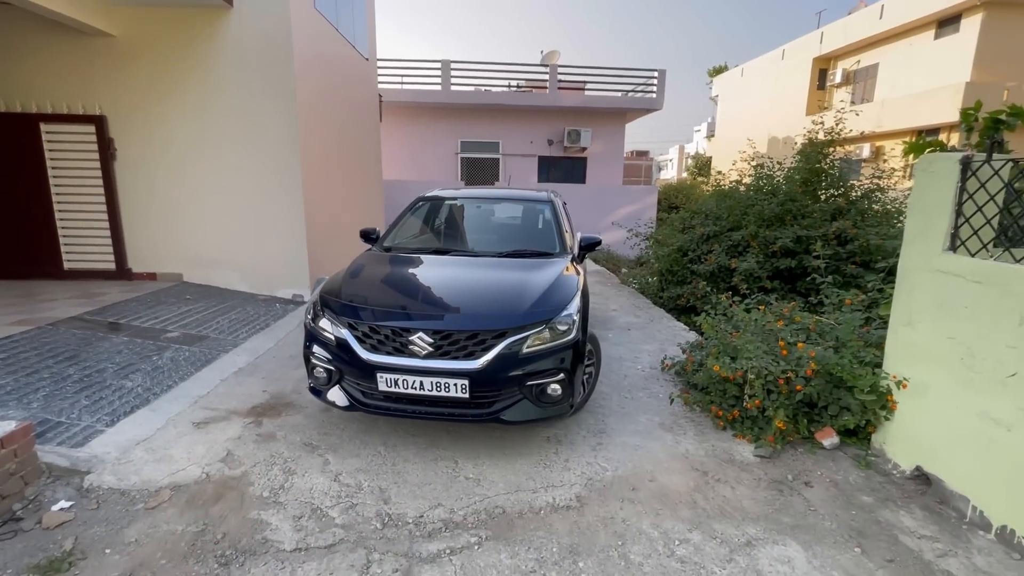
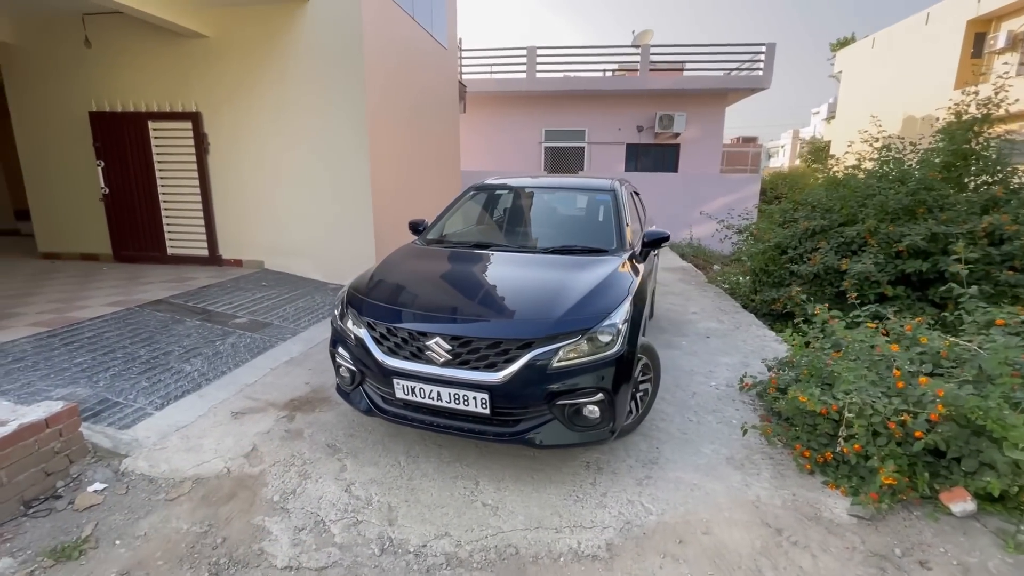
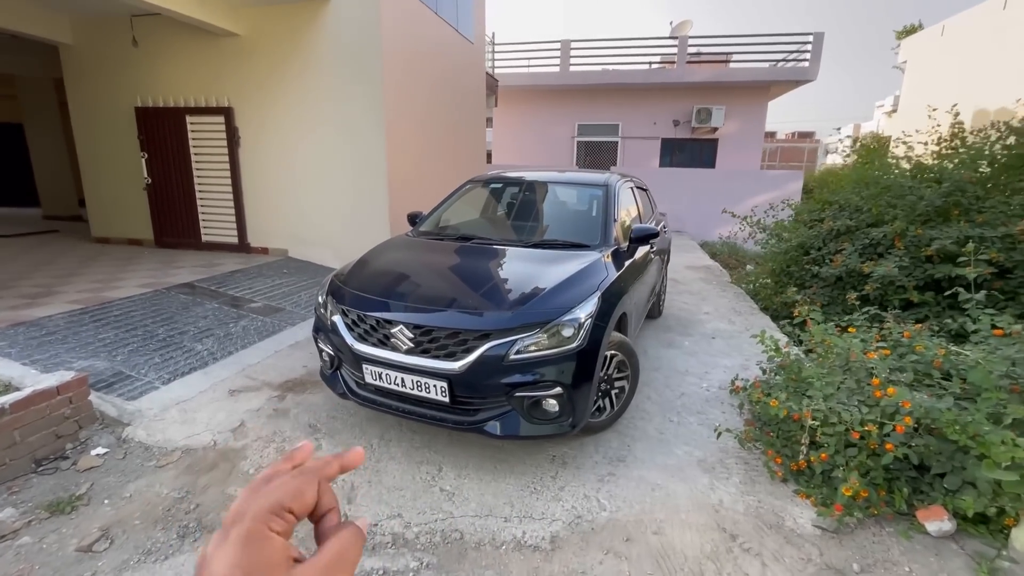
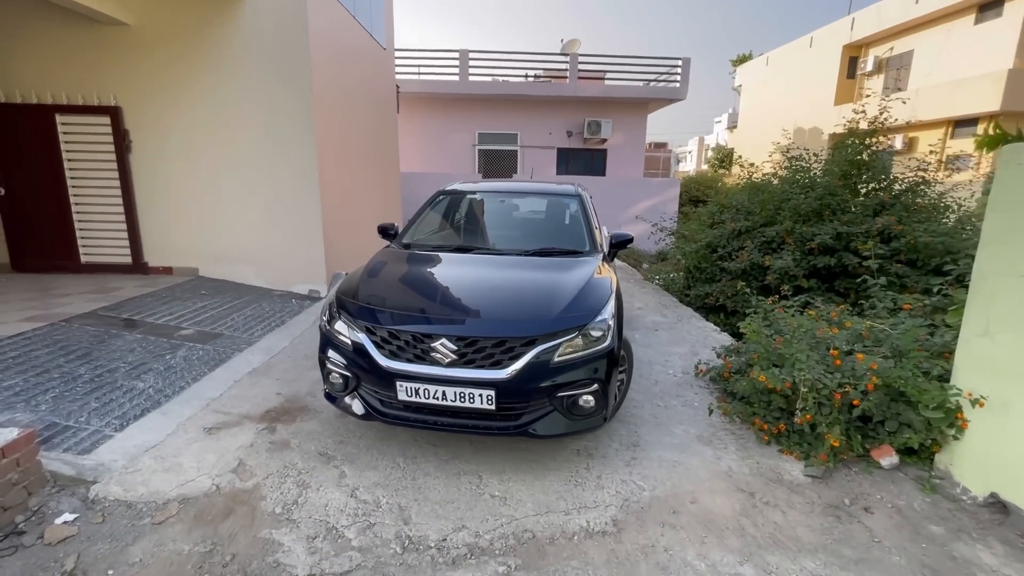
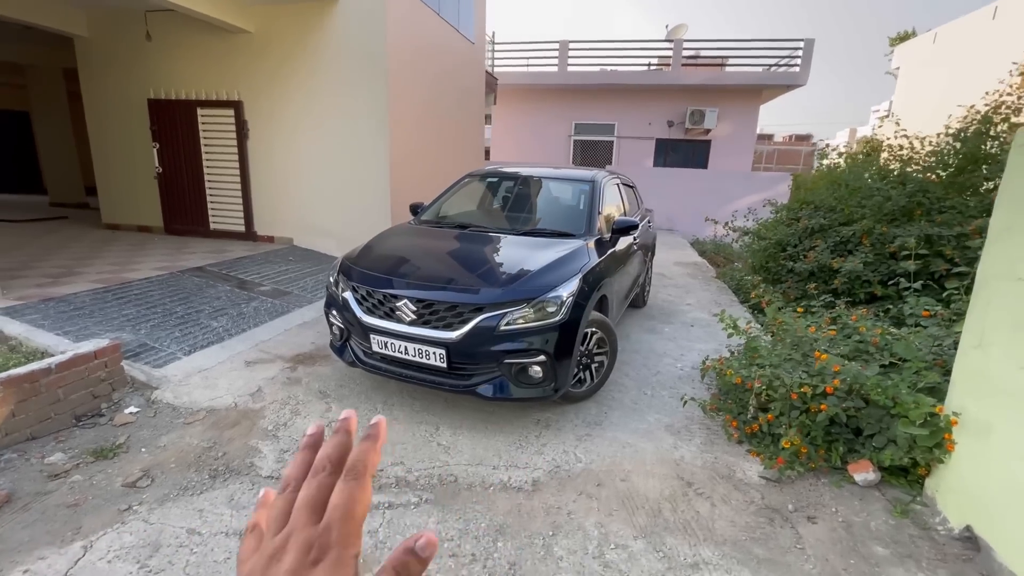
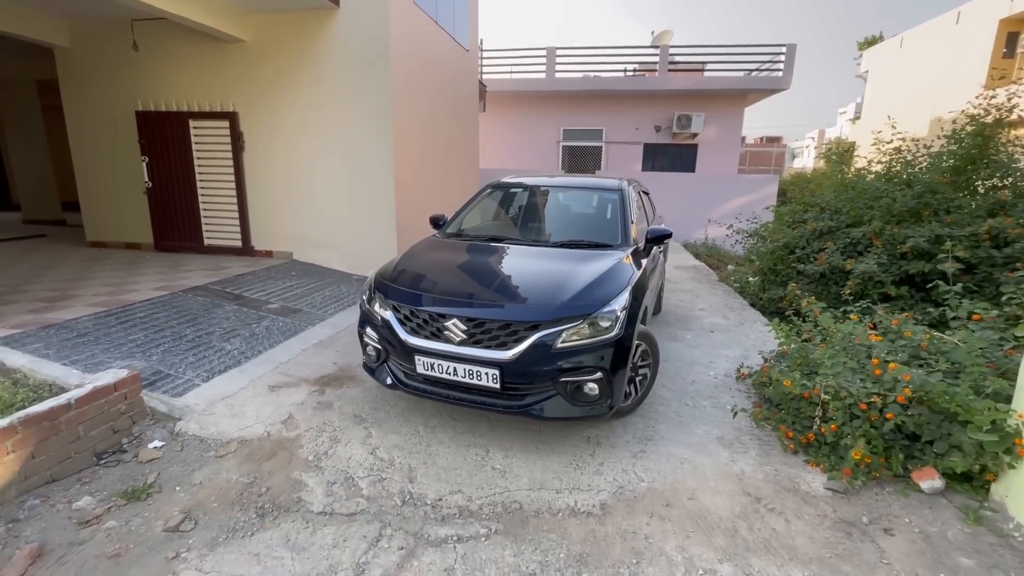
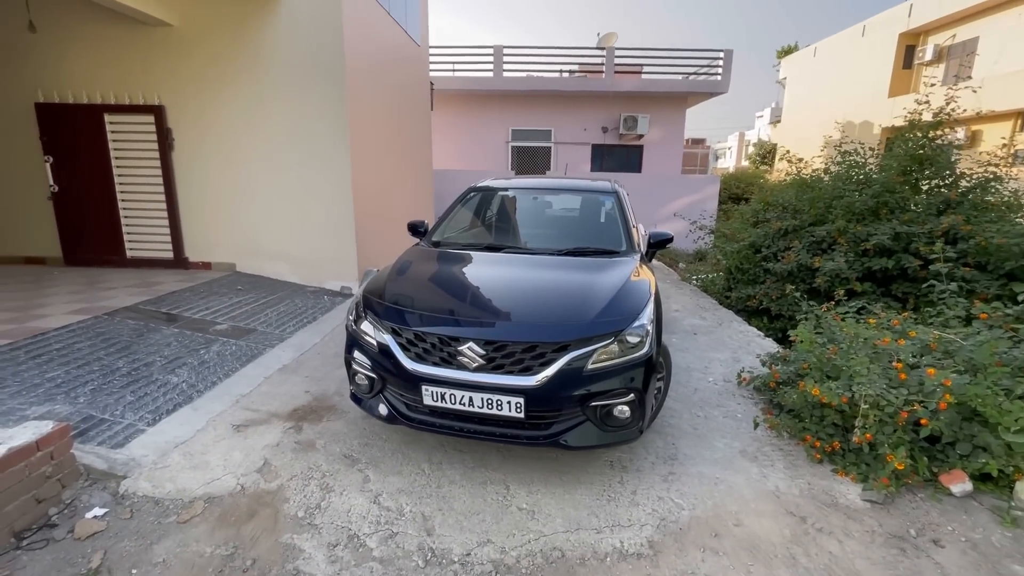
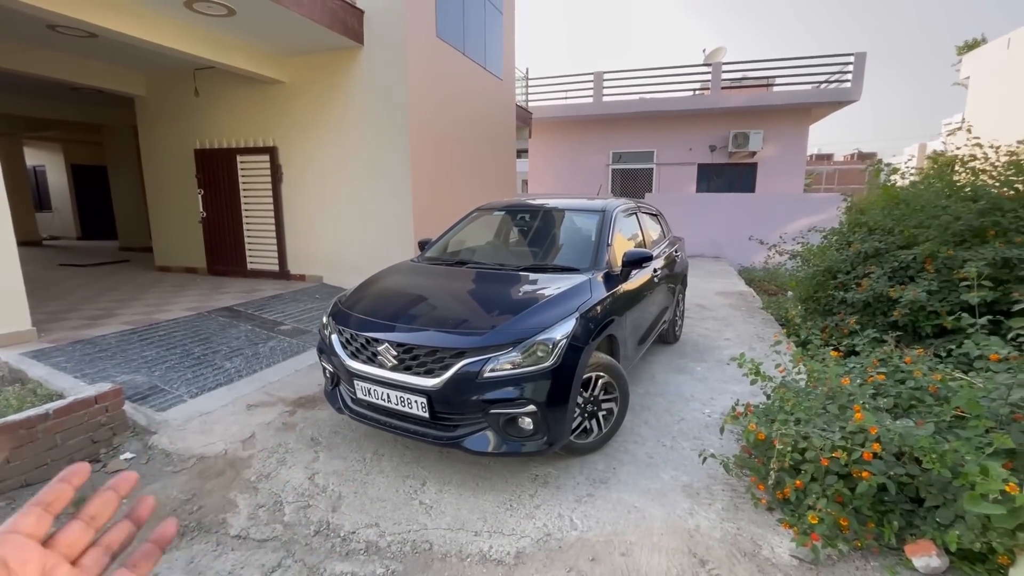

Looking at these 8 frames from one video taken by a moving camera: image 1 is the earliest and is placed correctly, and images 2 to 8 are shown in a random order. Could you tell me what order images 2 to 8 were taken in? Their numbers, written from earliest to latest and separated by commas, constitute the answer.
4, 7, 2, 6, 5, 3, 8
